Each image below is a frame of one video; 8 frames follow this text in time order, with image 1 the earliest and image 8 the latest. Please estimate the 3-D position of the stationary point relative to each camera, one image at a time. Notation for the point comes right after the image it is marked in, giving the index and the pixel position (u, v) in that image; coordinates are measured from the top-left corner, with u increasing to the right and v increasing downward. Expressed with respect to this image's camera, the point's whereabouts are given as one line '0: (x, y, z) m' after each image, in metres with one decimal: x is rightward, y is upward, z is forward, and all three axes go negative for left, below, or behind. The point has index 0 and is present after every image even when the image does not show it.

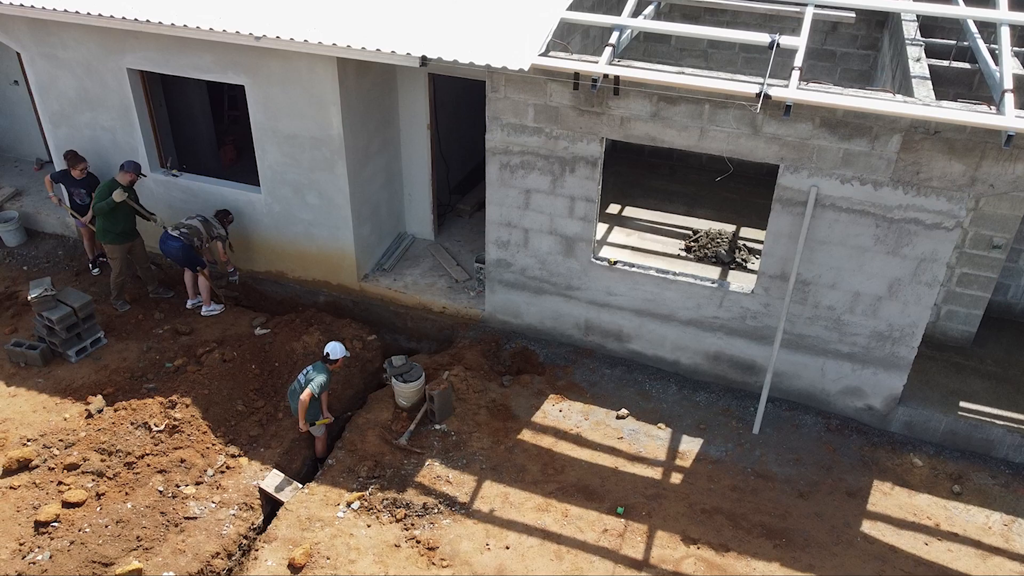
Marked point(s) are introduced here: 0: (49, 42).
0: (-5.0, +2.6, +8.6) m
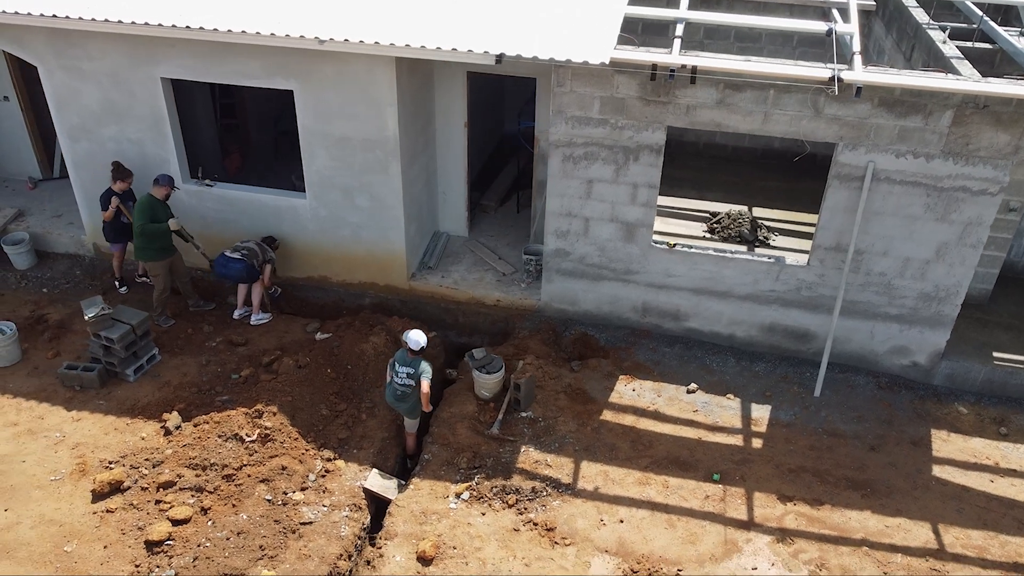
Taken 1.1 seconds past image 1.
0: (-4.6, +2.4, +8.3) m
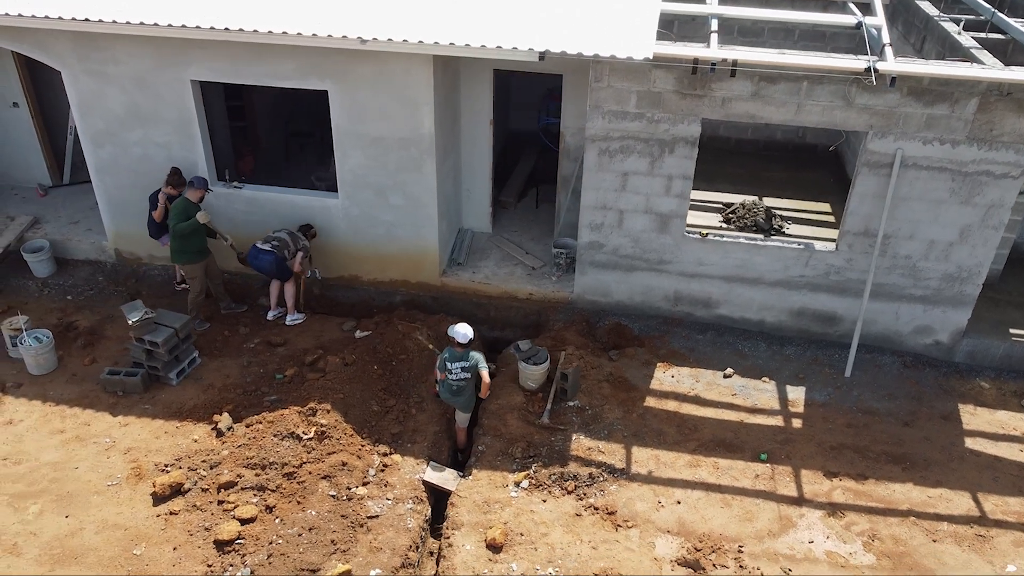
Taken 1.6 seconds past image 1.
0: (-4.3, +2.4, +8.2) m
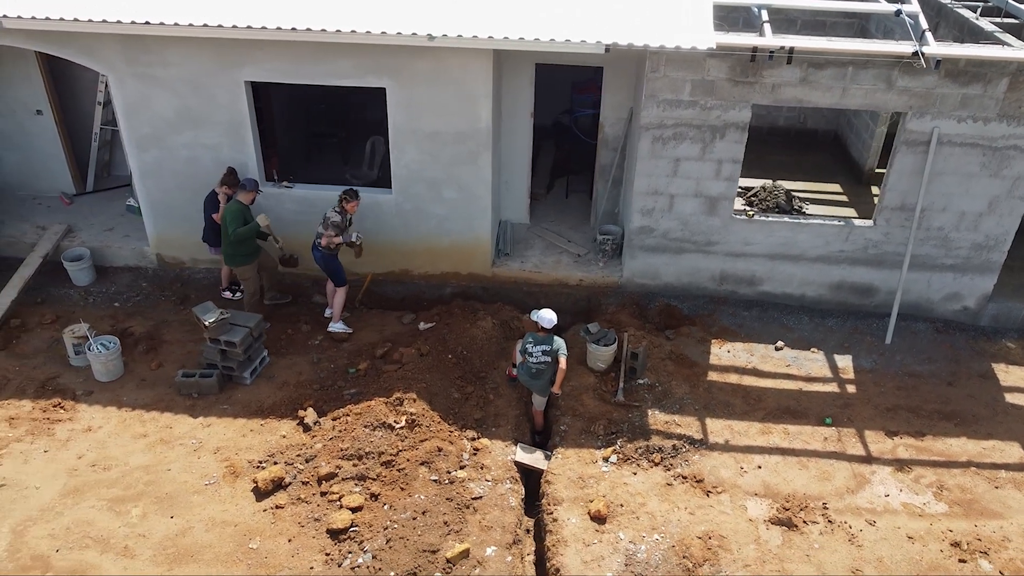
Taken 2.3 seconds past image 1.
0: (-3.7, +2.3, +8.2) m
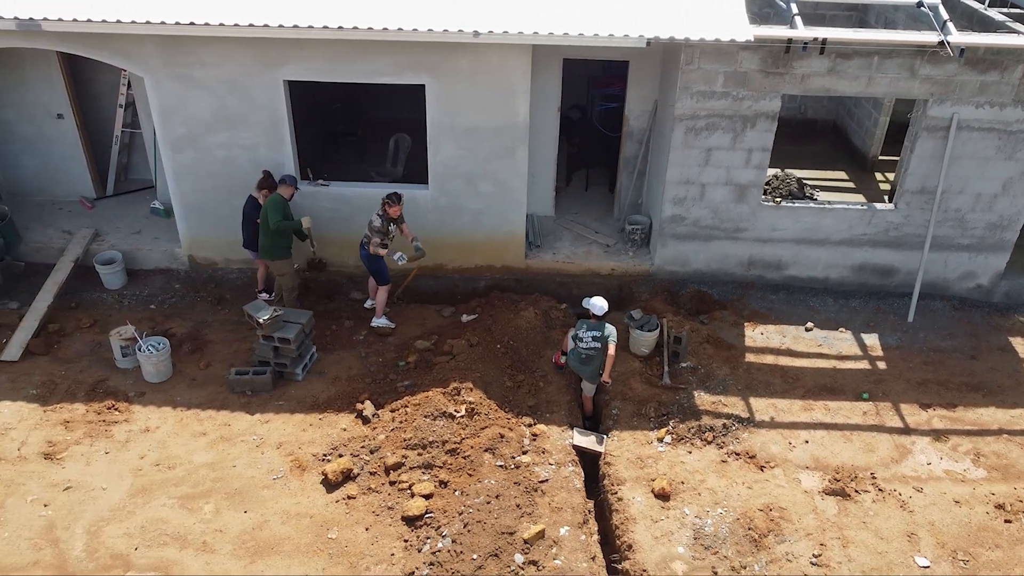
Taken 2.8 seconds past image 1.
0: (-3.4, +2.3, +8.2) m
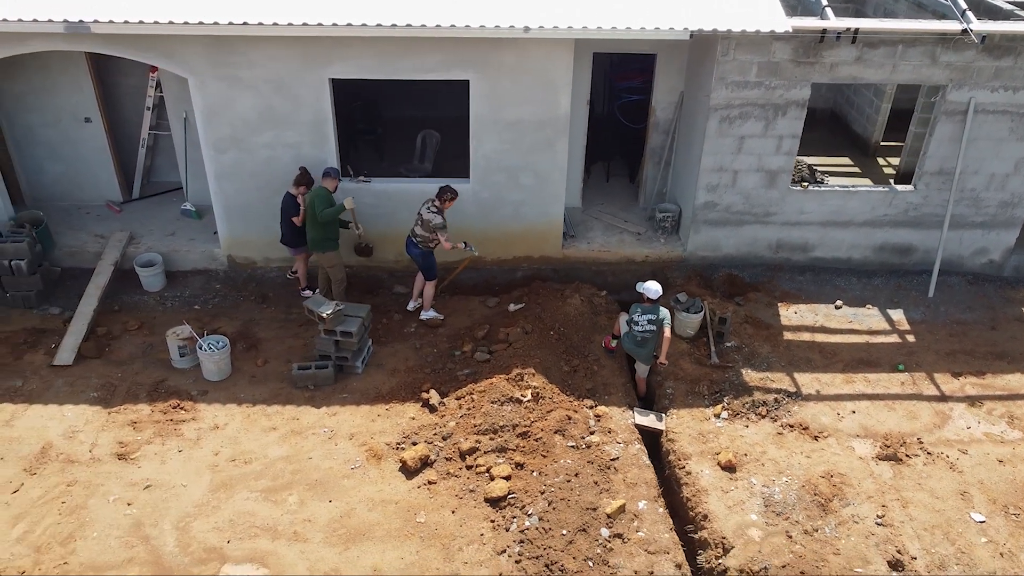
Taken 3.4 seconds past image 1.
0: (-2.9, +2.3, +8.3) m
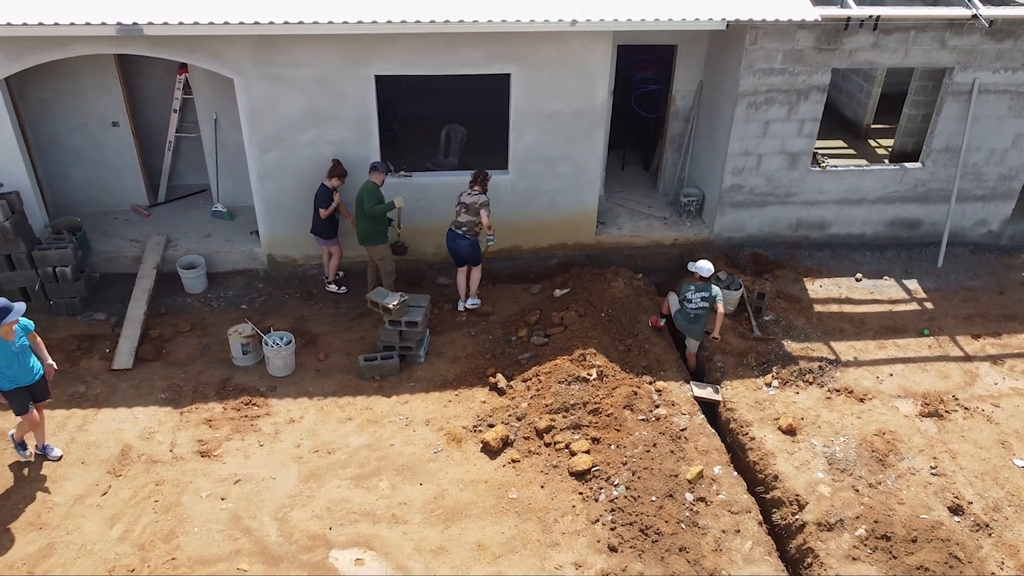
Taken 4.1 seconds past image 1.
0: (-2.5, +2.4, +8.4) m
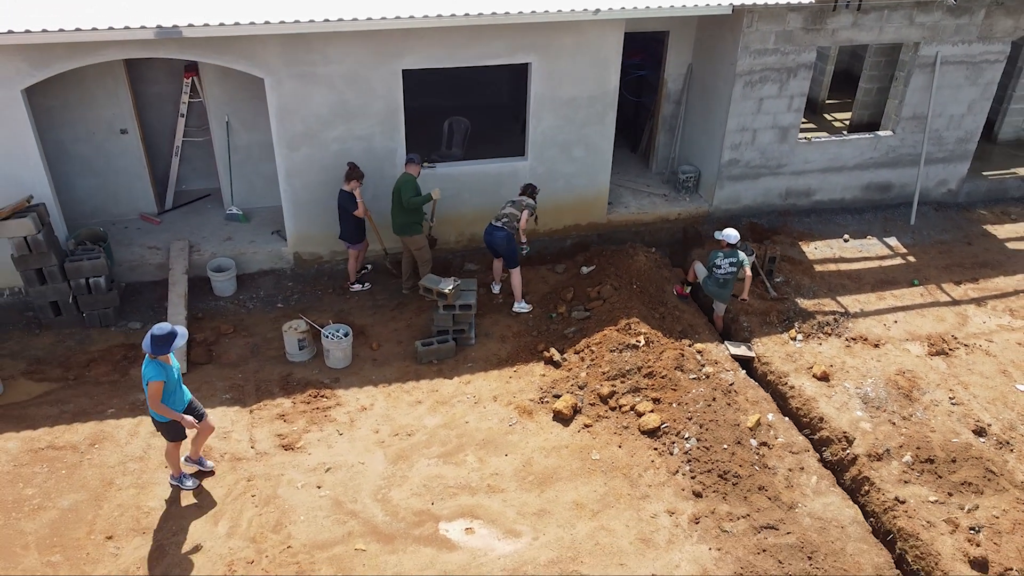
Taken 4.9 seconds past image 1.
0: (-2.2, +2.4, +8.5) m
